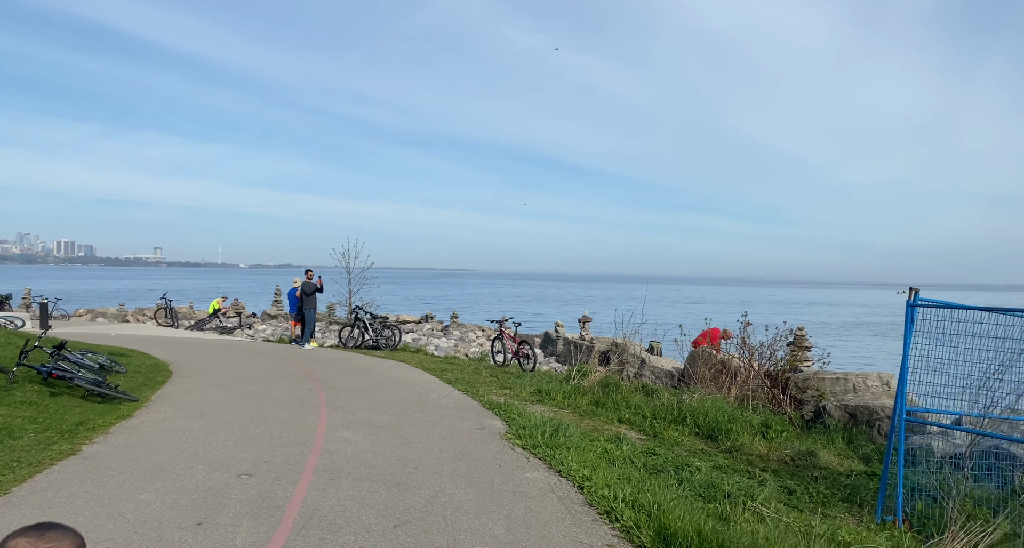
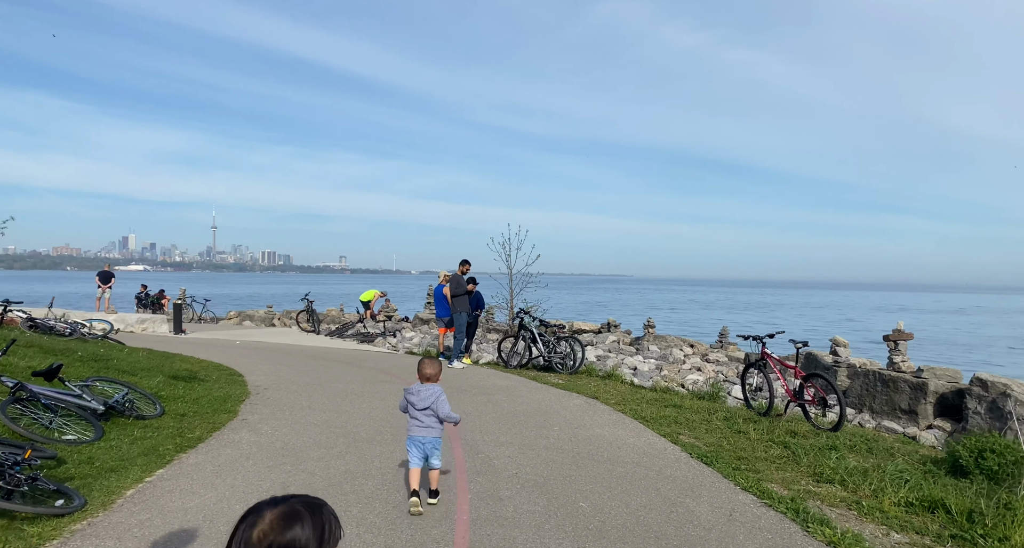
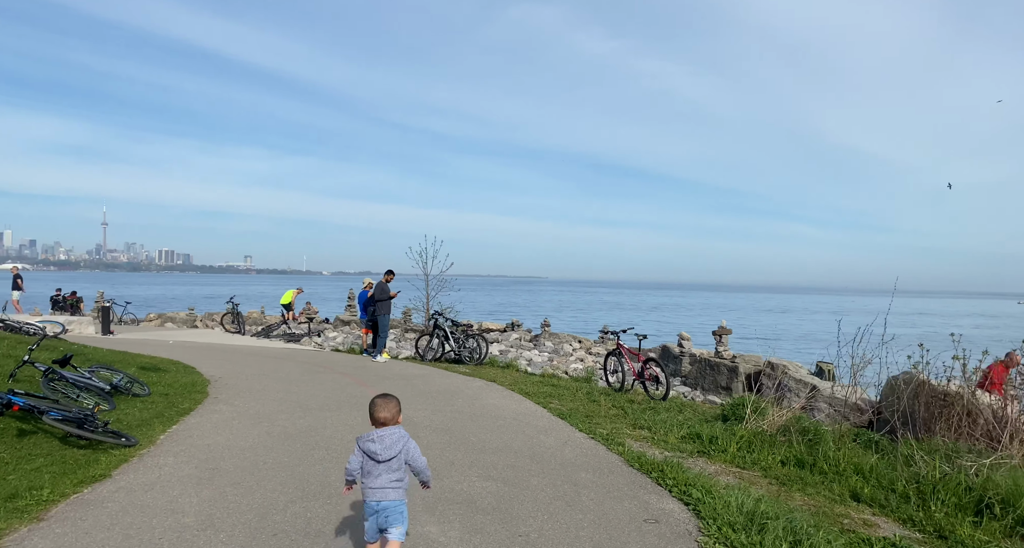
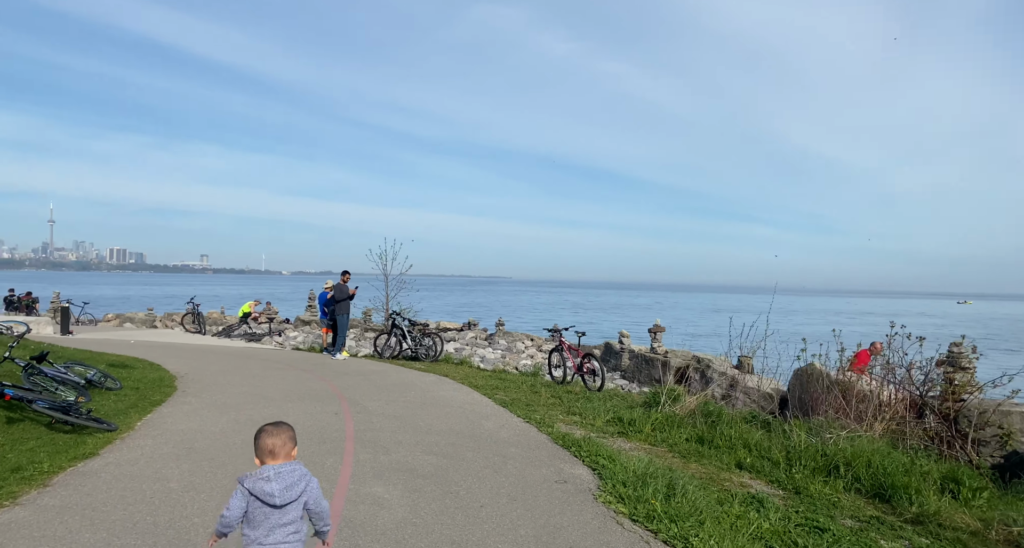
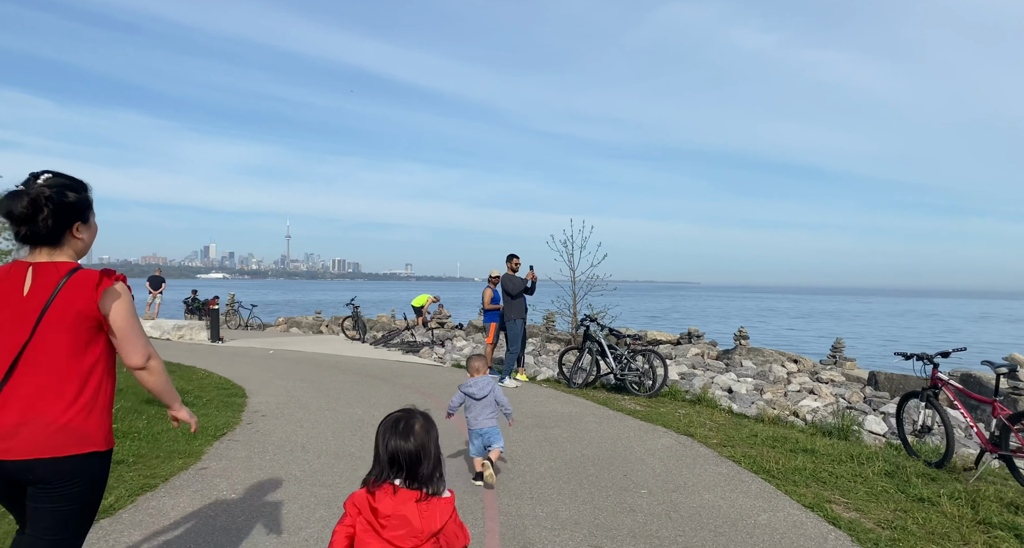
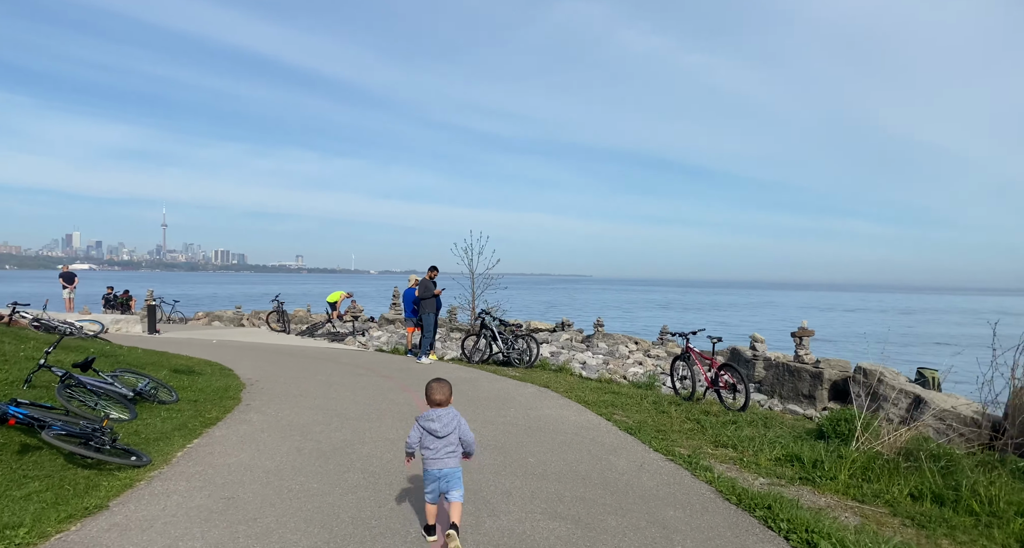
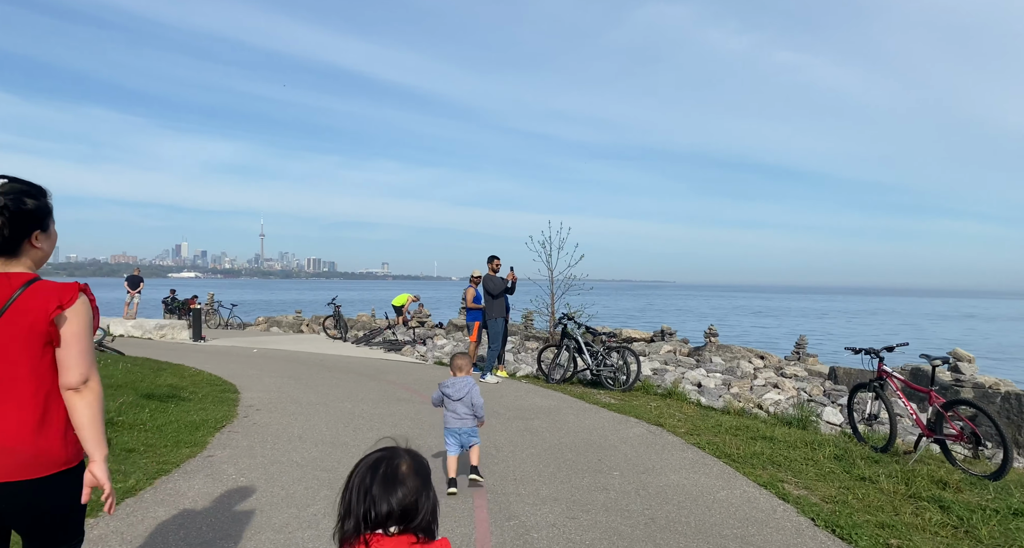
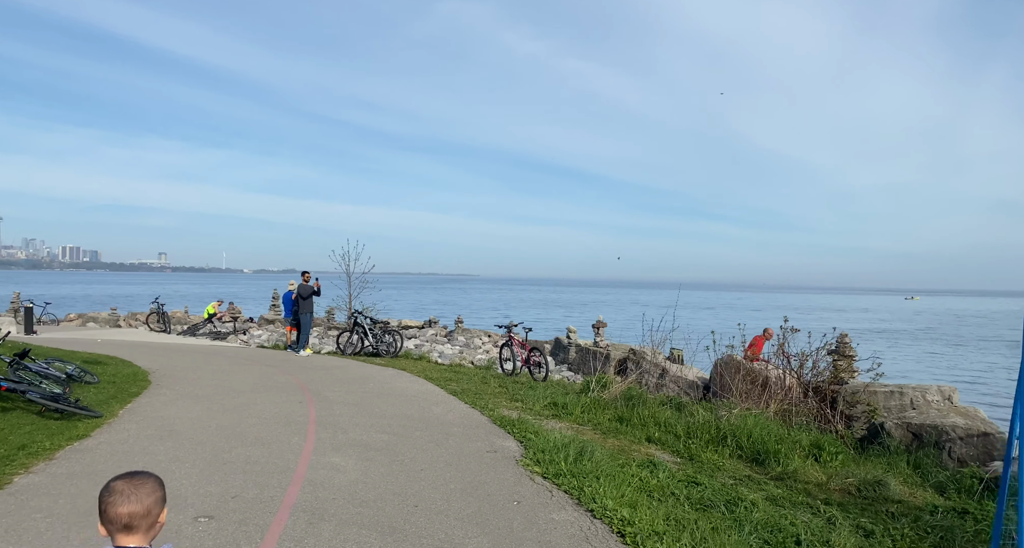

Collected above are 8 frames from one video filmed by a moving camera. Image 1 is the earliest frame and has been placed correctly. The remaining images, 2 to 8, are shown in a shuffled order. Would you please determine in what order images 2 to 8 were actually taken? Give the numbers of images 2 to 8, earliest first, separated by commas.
8, 4, 3, 6, 2, 7, 5
